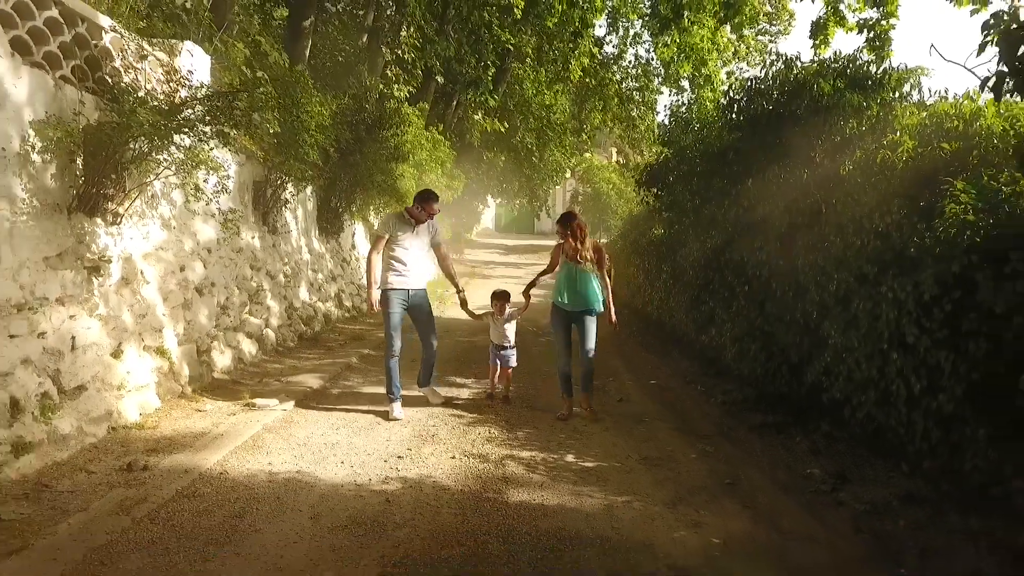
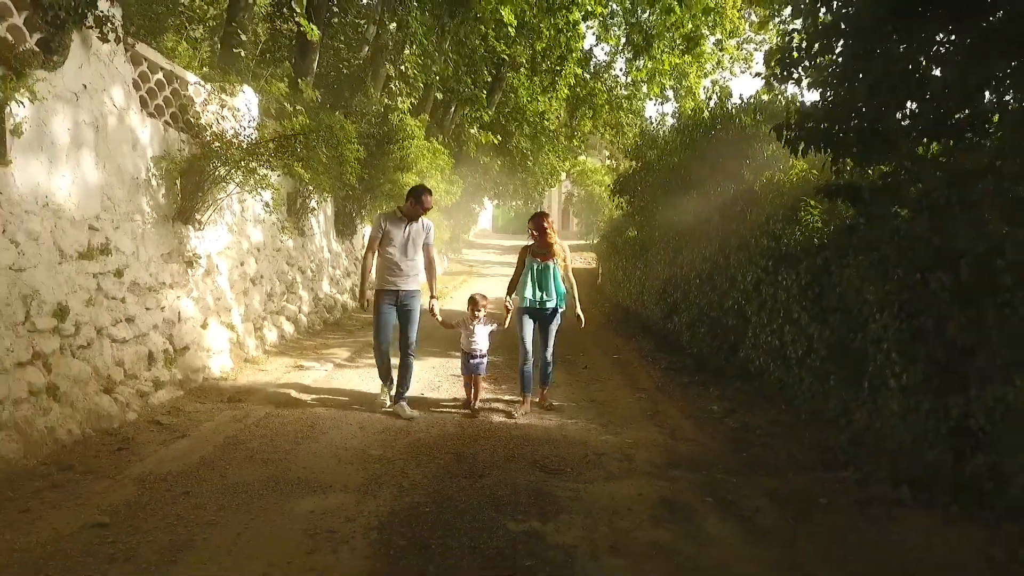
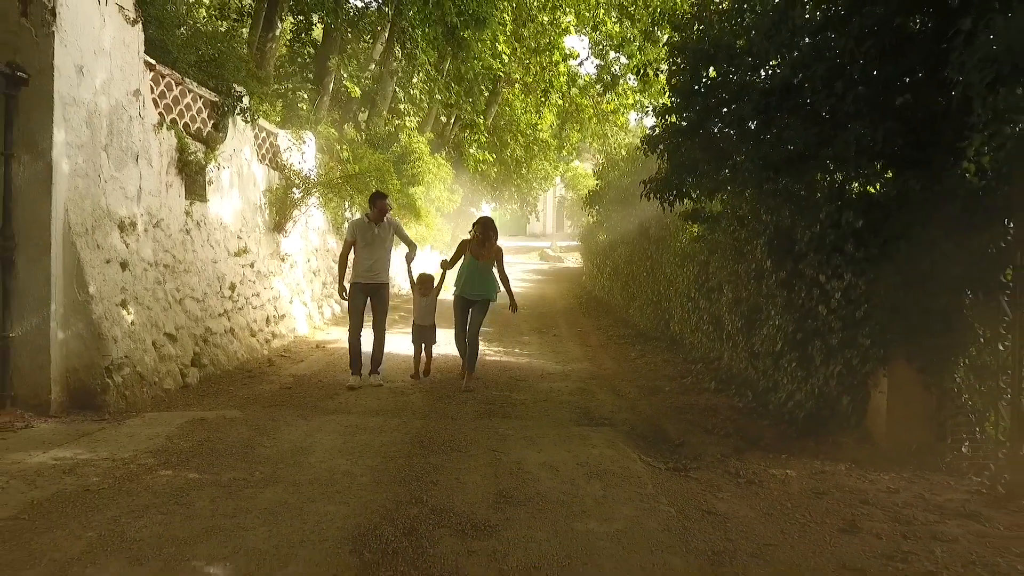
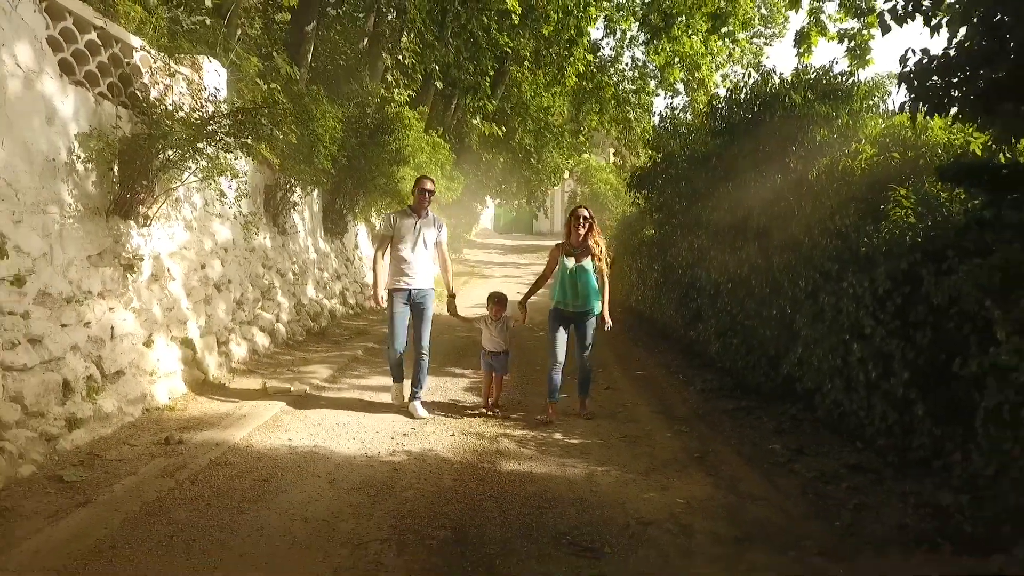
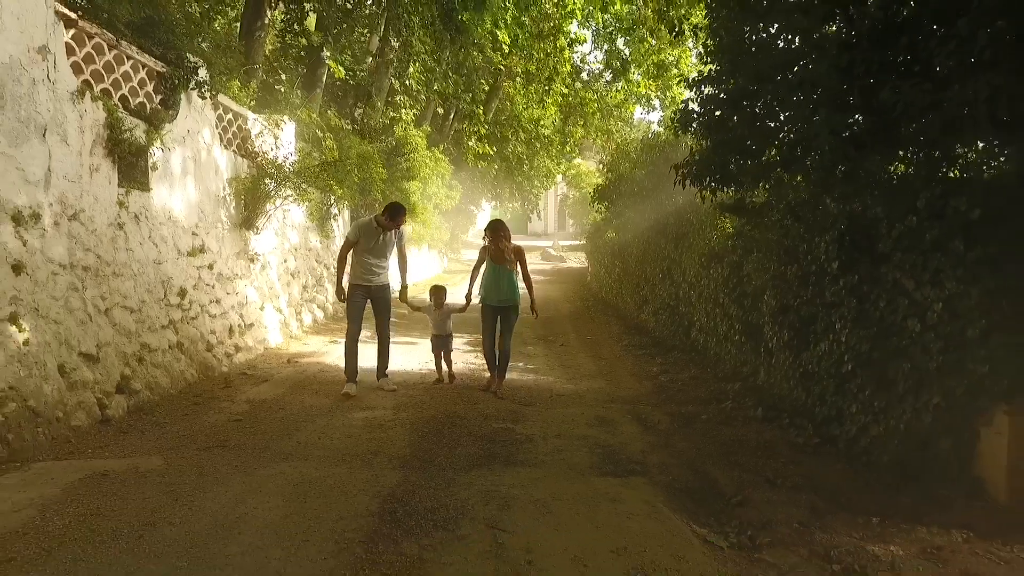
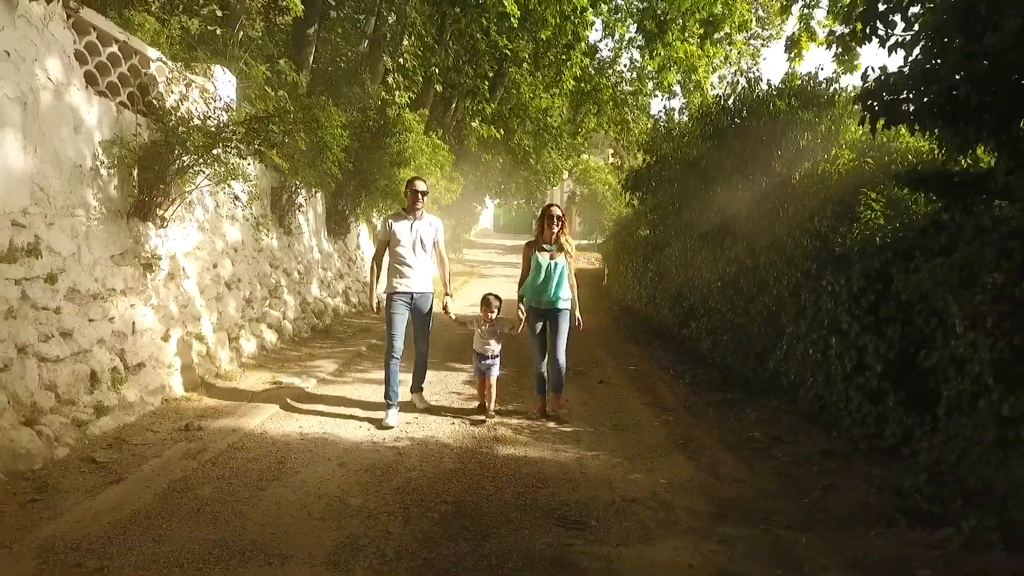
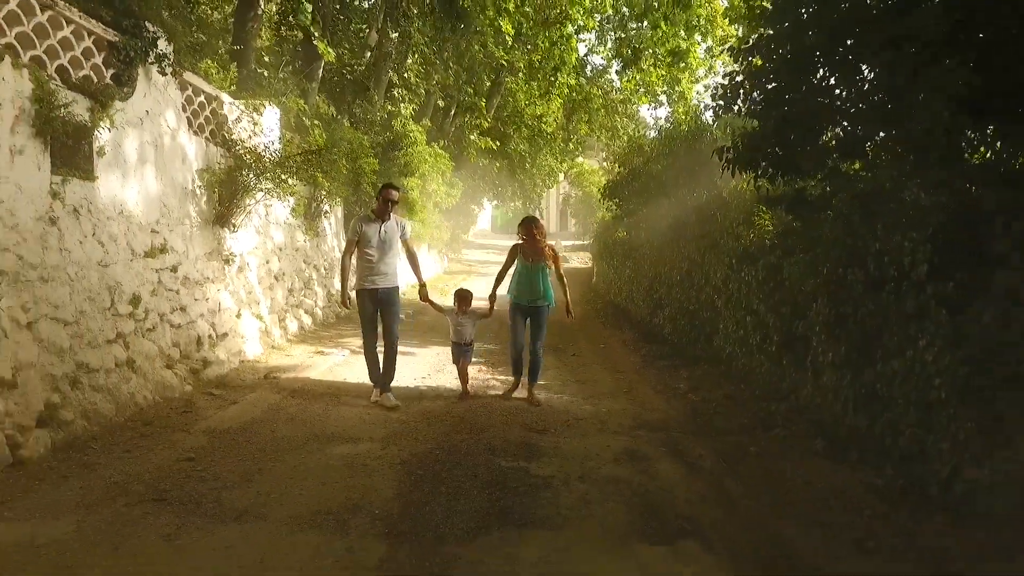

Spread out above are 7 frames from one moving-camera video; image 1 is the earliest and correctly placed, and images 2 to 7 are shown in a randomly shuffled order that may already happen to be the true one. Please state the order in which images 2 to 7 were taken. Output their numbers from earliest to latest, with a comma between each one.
4, 6, 2, 7, 5, 3
